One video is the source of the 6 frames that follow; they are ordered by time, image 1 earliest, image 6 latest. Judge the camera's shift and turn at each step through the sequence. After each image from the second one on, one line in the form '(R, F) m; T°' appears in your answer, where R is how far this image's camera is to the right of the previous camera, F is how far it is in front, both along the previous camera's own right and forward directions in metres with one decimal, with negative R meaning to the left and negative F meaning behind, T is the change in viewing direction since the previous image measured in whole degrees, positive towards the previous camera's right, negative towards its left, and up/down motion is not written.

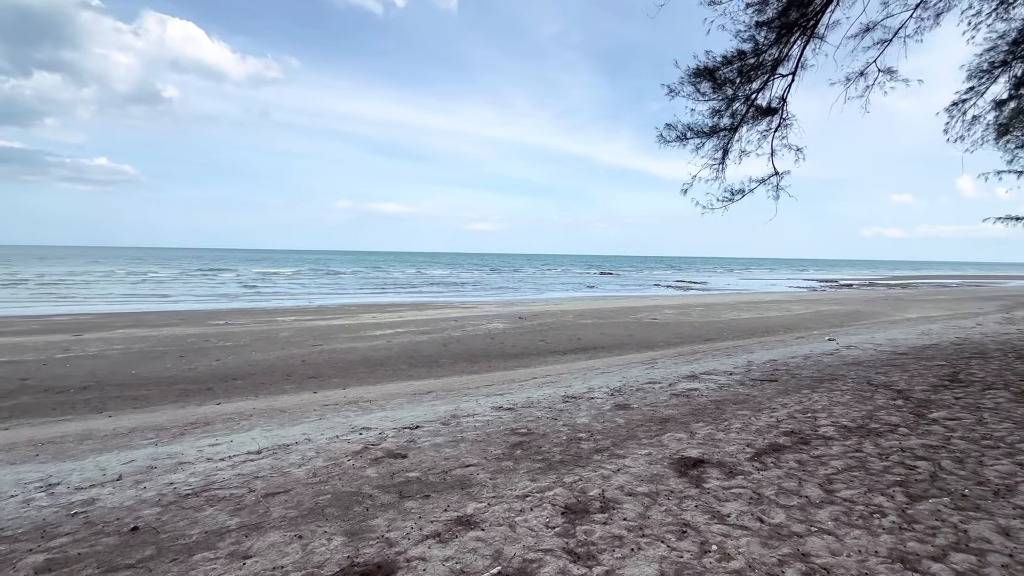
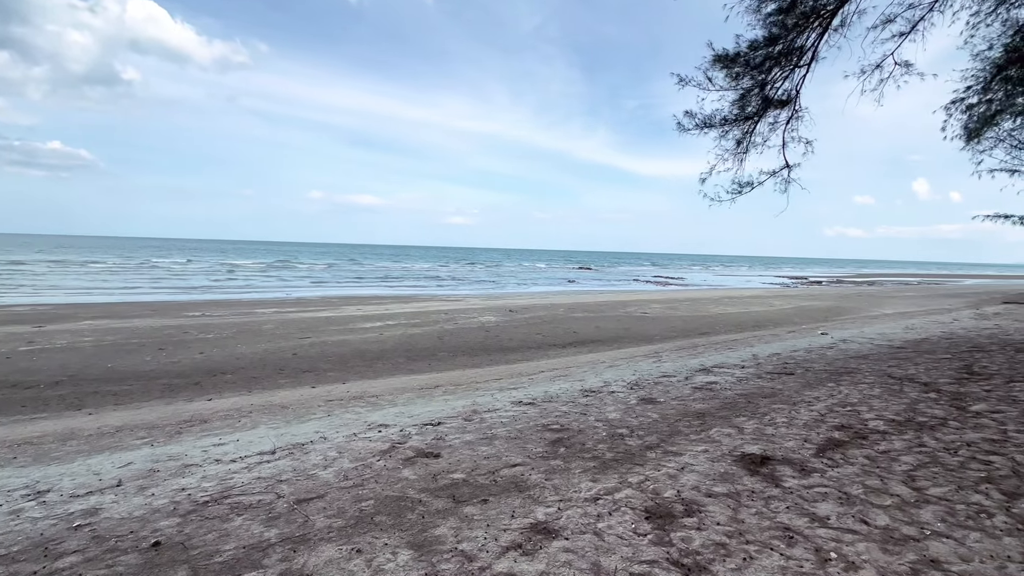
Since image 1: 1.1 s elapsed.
(-0.5, +0.3) m; +3°
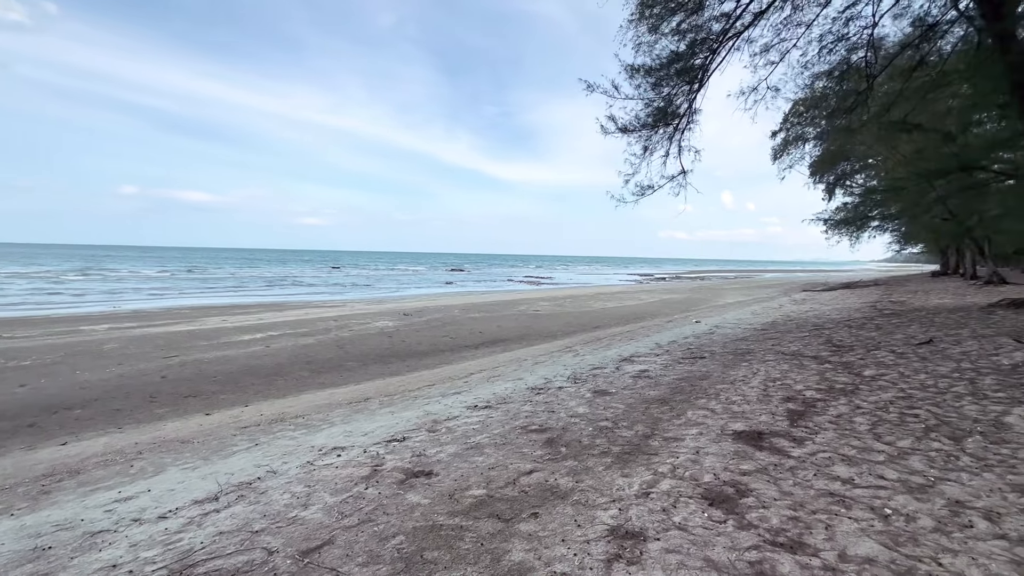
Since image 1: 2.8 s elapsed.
(-0.9, +0.3) m; +16°
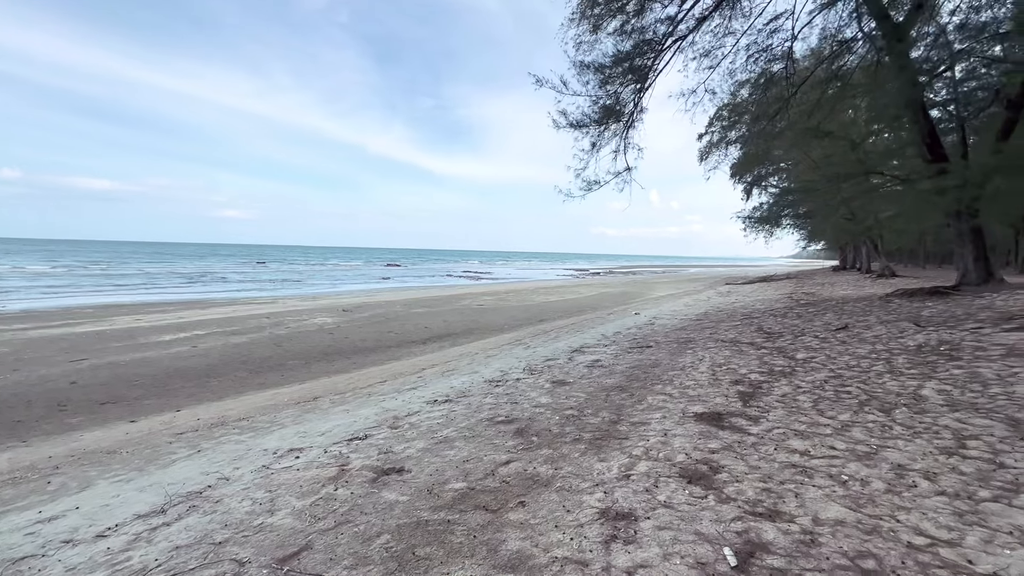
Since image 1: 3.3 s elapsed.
(-0.2, 0.0) m; +8°
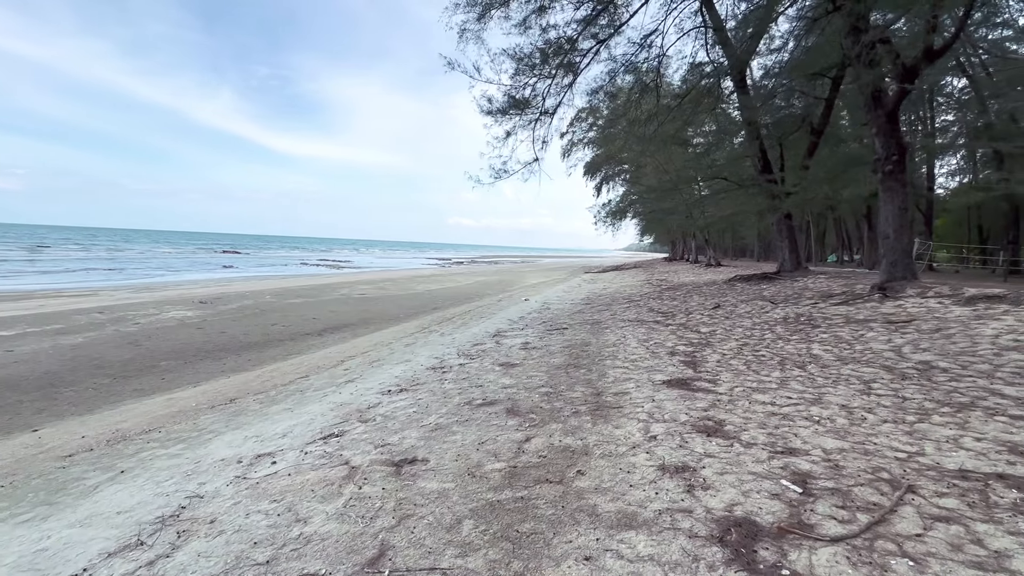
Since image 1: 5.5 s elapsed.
(-1.0, +0.1) m; +17°
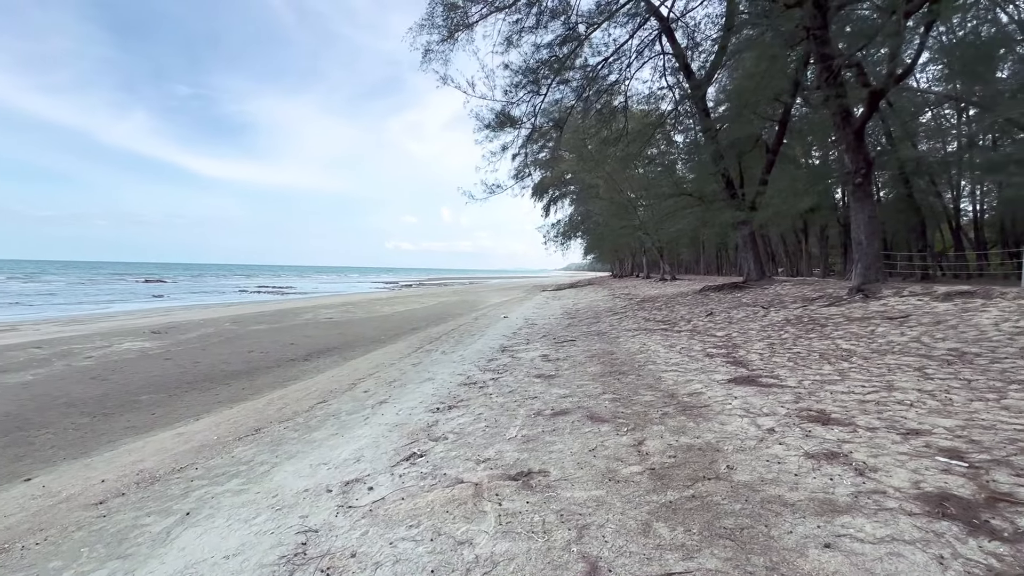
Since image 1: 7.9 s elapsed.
(-1.0, +0.2) m; +7°
